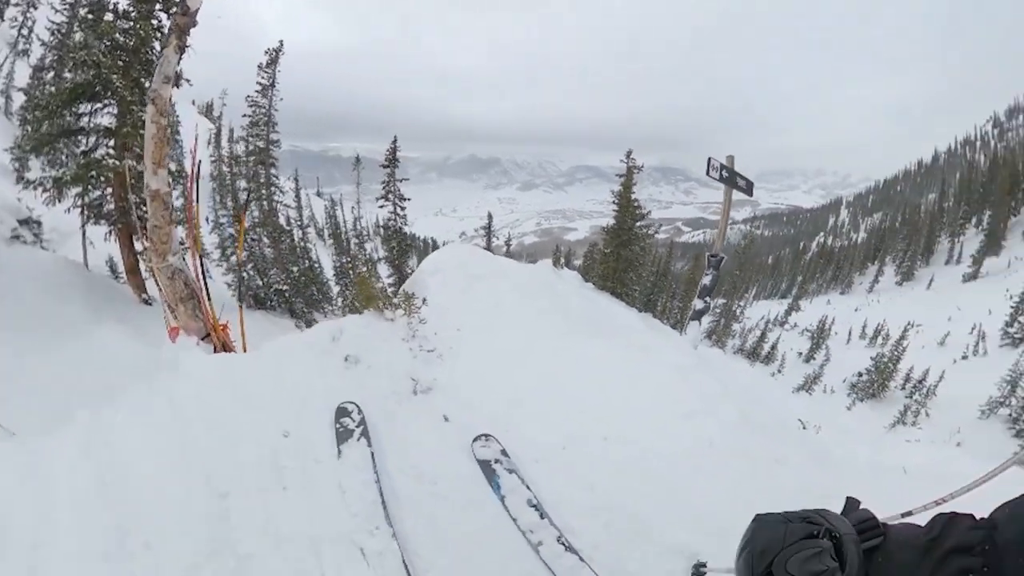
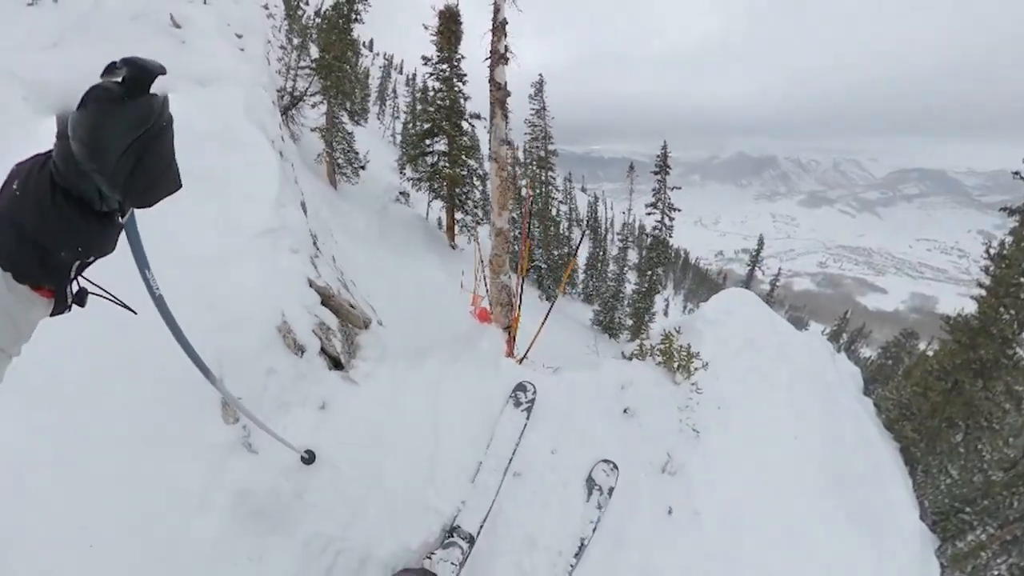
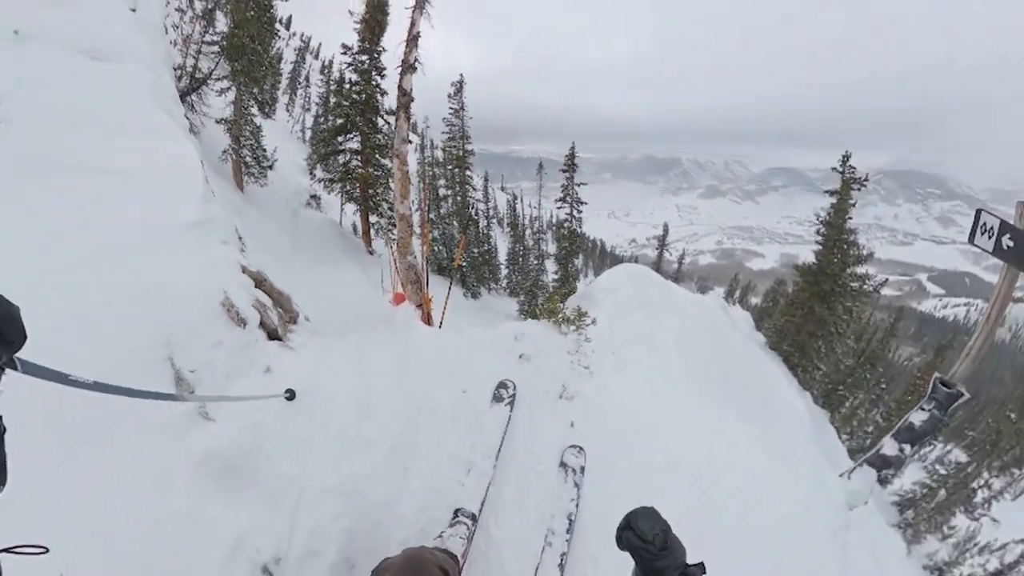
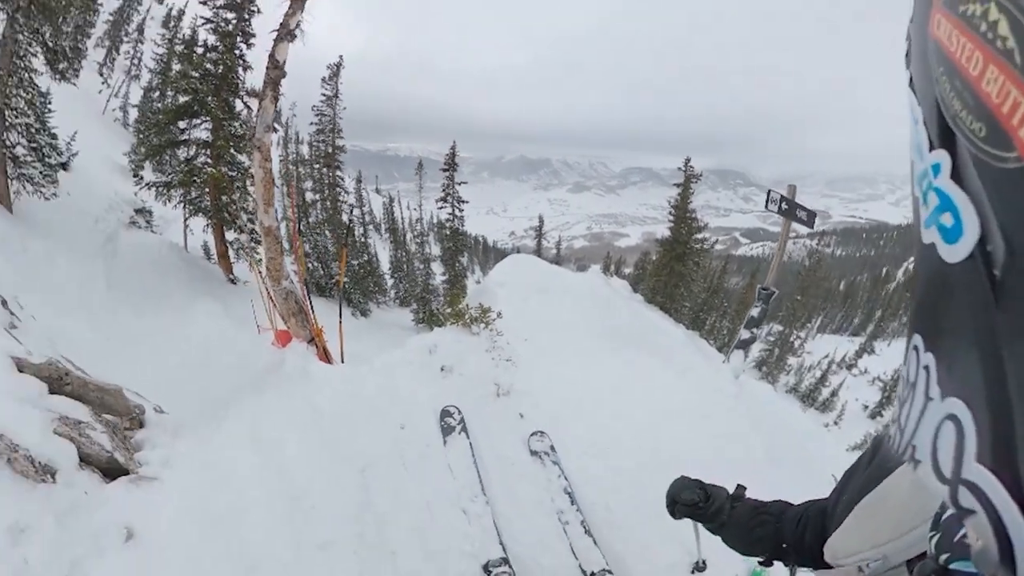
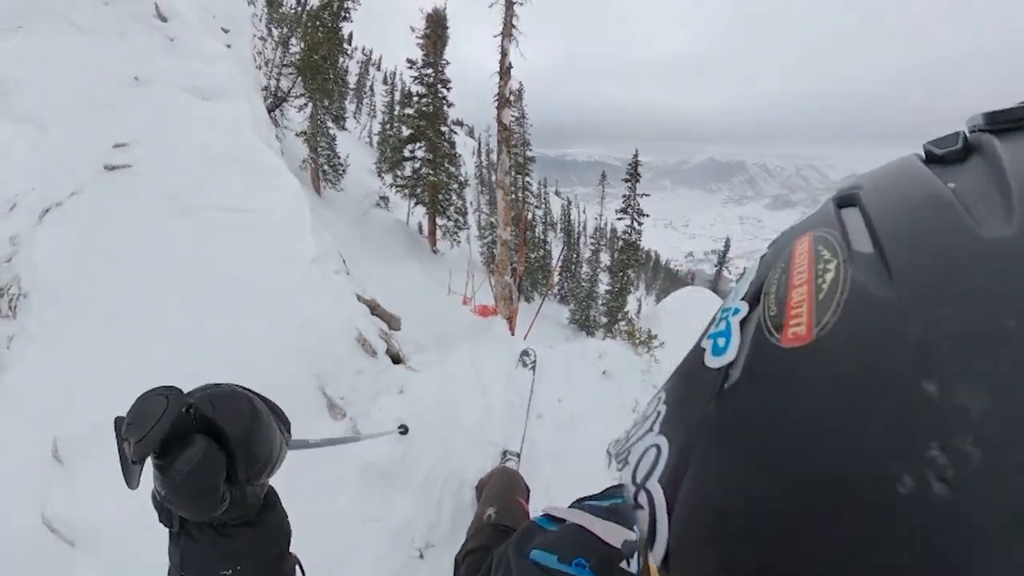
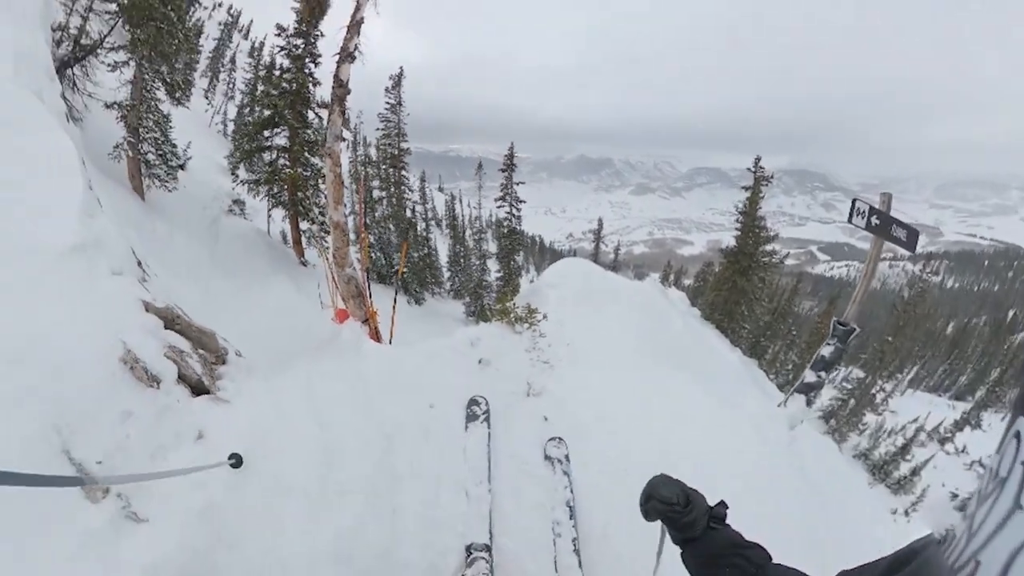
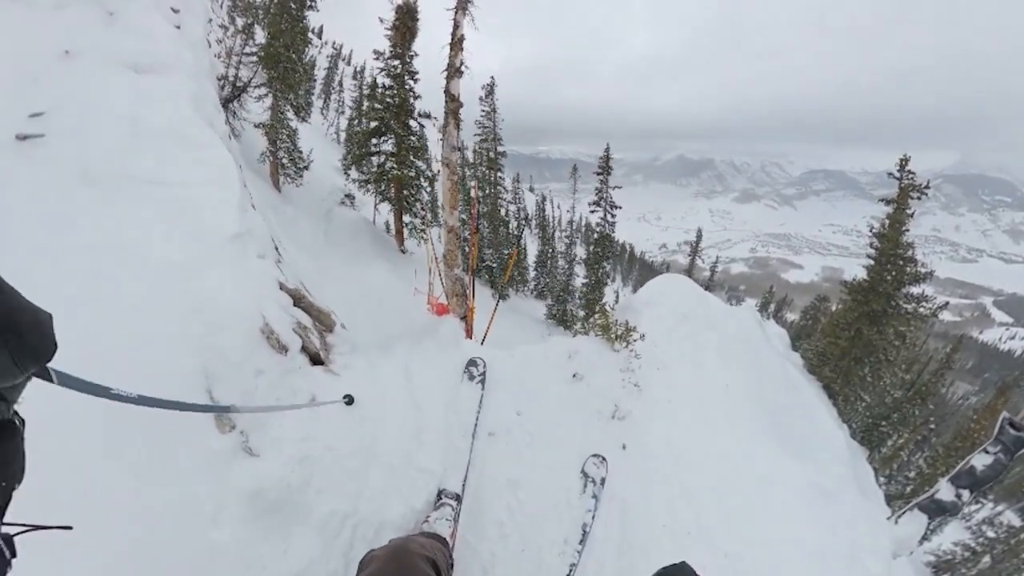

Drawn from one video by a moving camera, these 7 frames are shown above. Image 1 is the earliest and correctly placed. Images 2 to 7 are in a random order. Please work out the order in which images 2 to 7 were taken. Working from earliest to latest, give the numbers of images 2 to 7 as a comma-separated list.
4, 6, 3, 7, 5, 2
